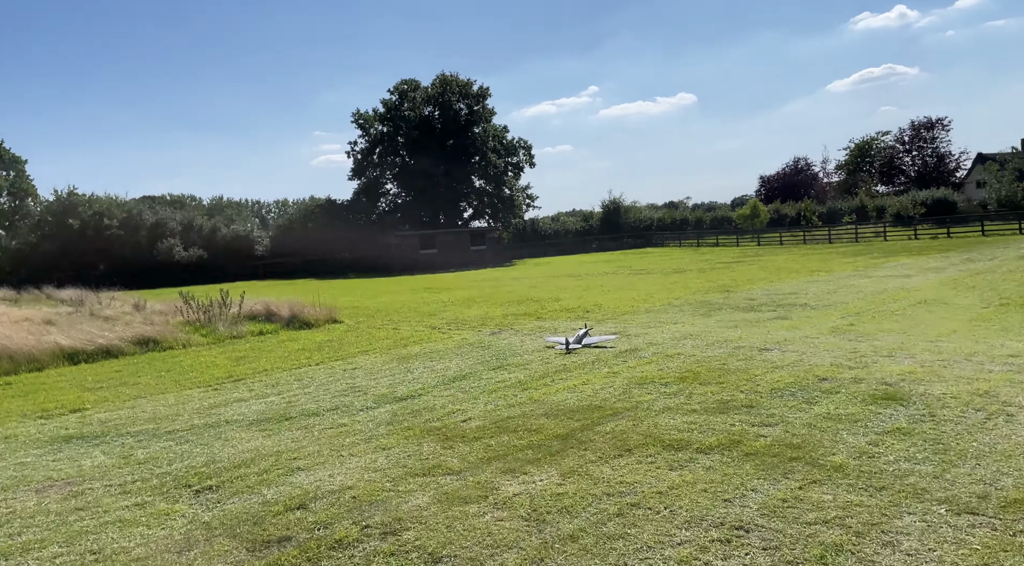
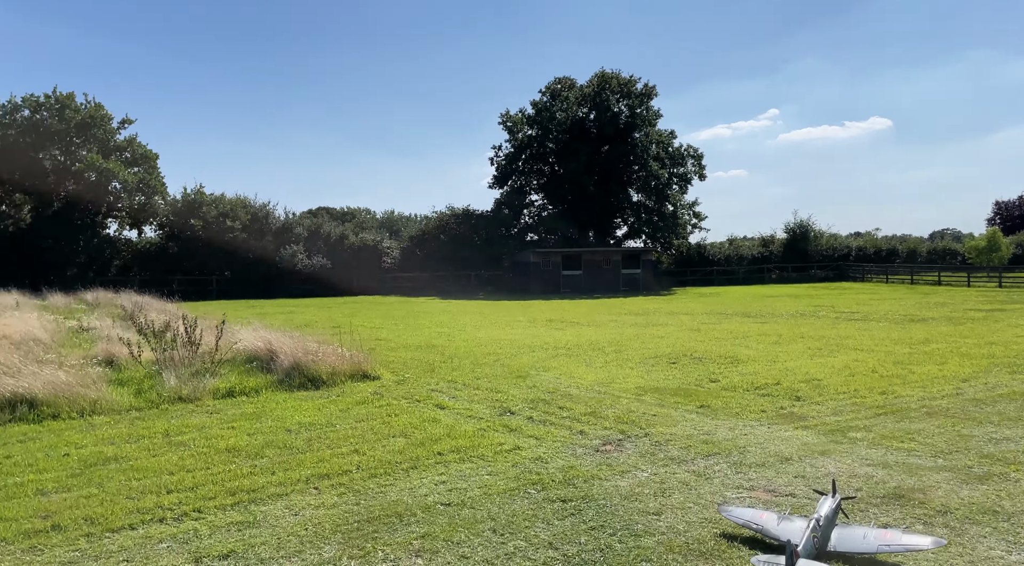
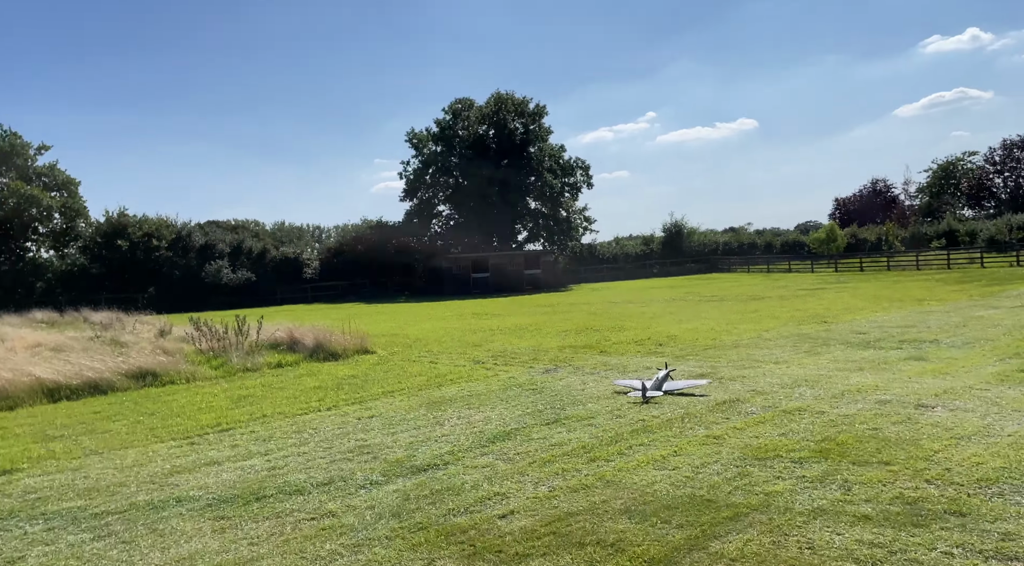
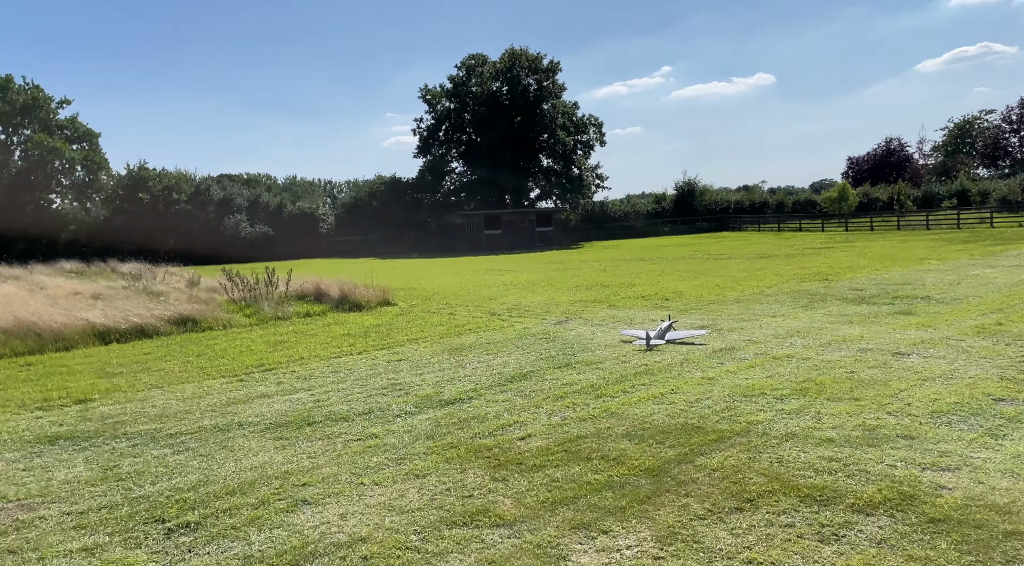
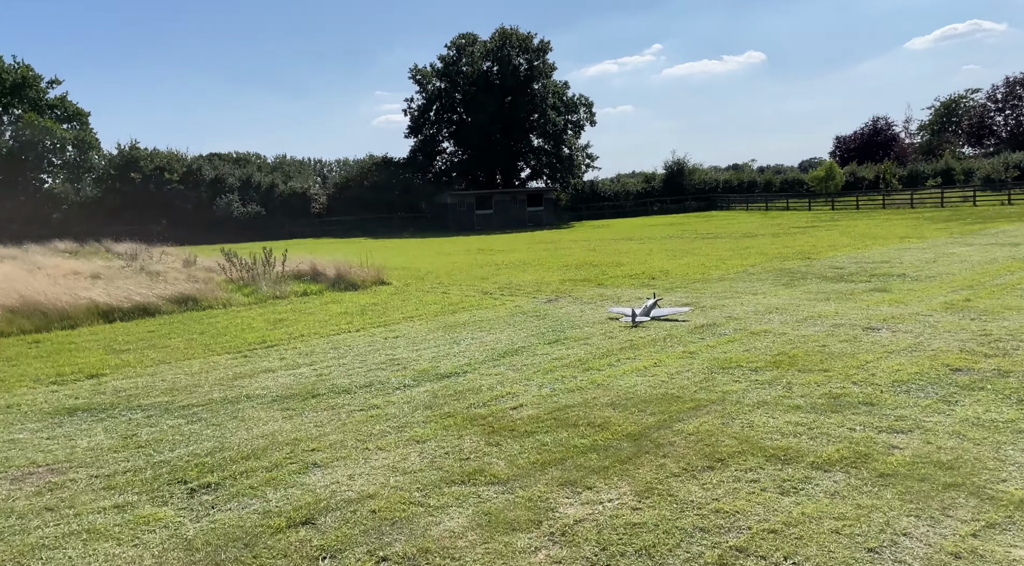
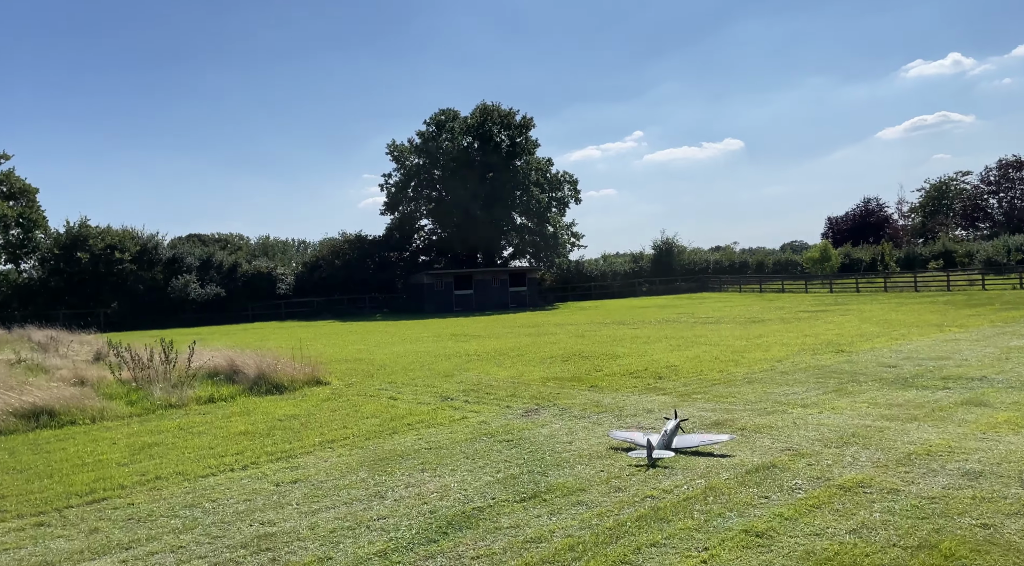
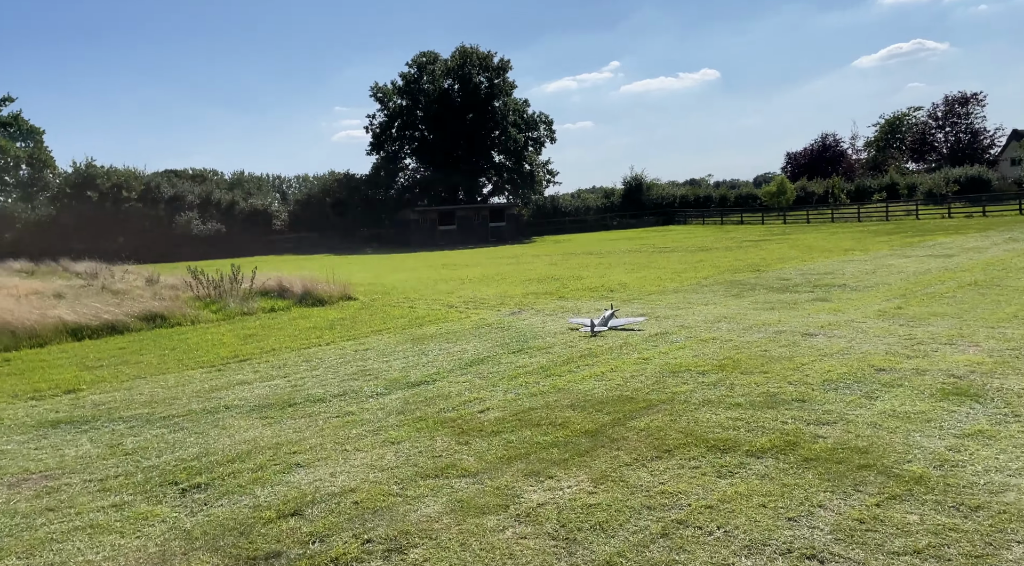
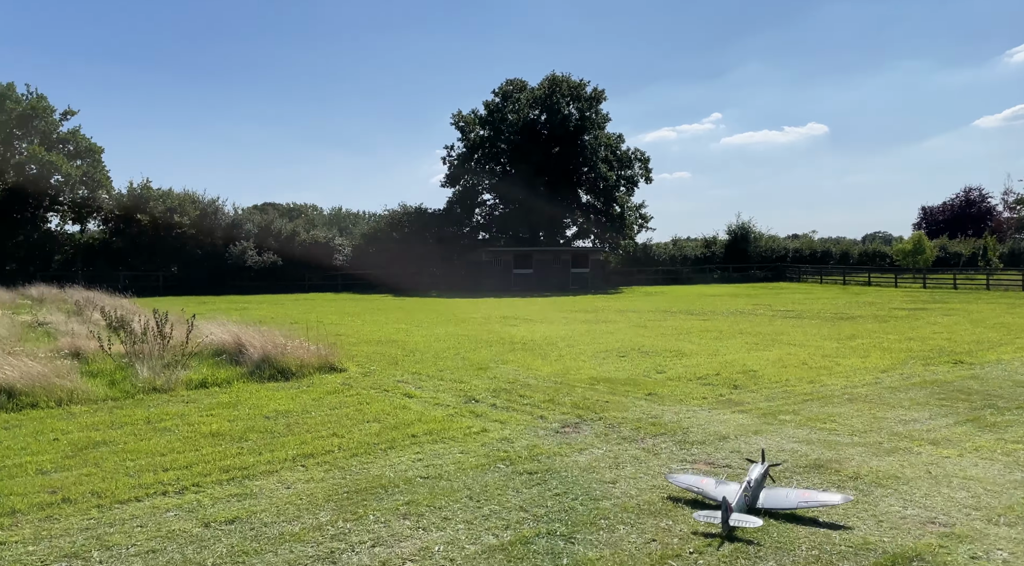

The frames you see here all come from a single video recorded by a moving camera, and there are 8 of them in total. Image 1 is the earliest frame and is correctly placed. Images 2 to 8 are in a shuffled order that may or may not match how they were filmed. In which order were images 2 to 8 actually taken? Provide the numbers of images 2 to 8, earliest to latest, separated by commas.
7, 5, 4, 3, 6, 8, 2
